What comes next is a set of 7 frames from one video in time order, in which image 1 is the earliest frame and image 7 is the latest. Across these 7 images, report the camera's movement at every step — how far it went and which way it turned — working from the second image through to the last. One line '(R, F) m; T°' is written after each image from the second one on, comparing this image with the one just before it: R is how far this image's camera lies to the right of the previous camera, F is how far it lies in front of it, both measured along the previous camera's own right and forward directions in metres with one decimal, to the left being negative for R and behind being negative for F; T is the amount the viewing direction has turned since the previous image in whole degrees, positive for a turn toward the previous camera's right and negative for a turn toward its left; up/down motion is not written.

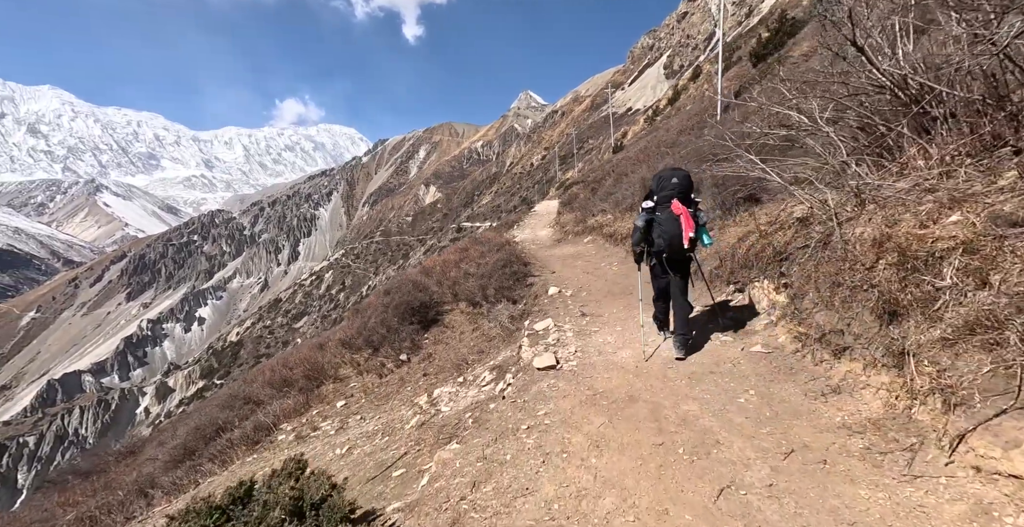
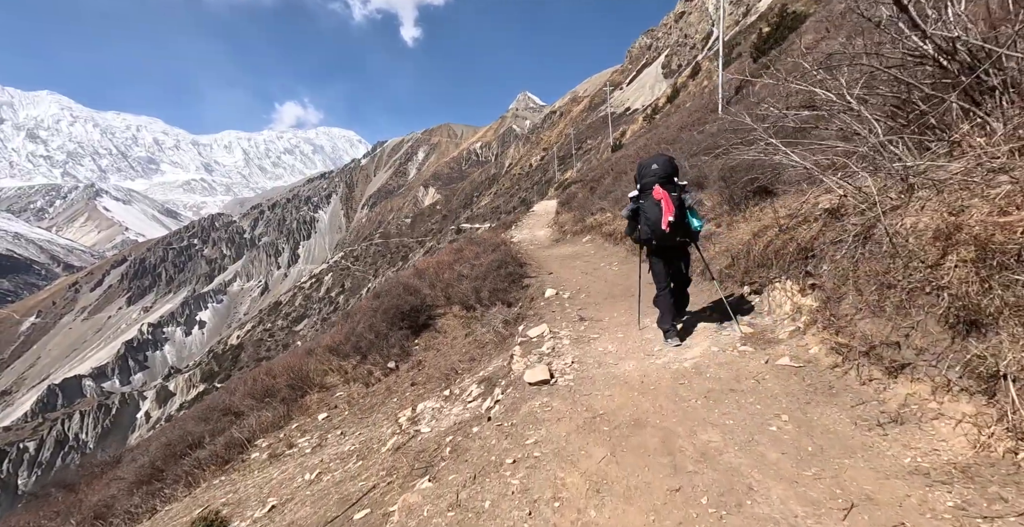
(+0.1, +0.7) m; 0°
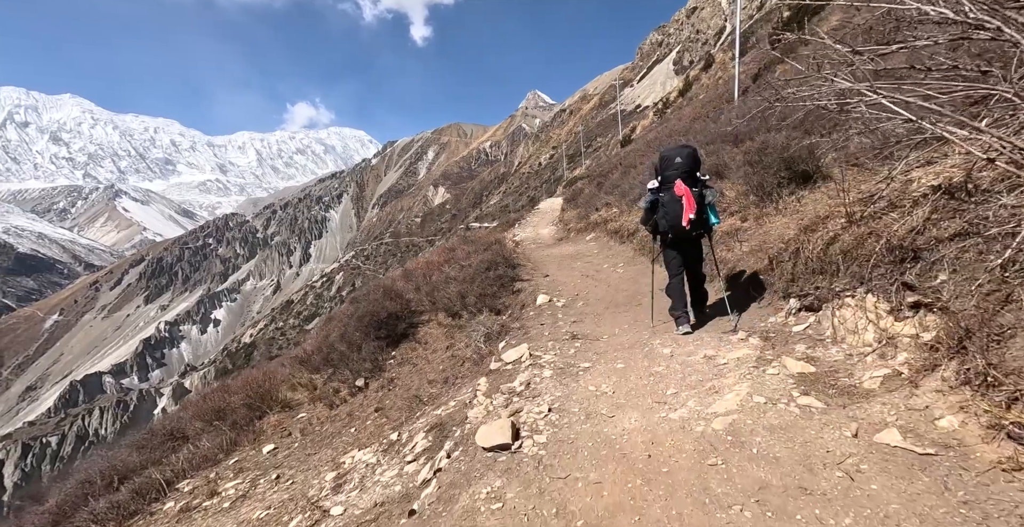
(+0.5, +1.6) m; -1°
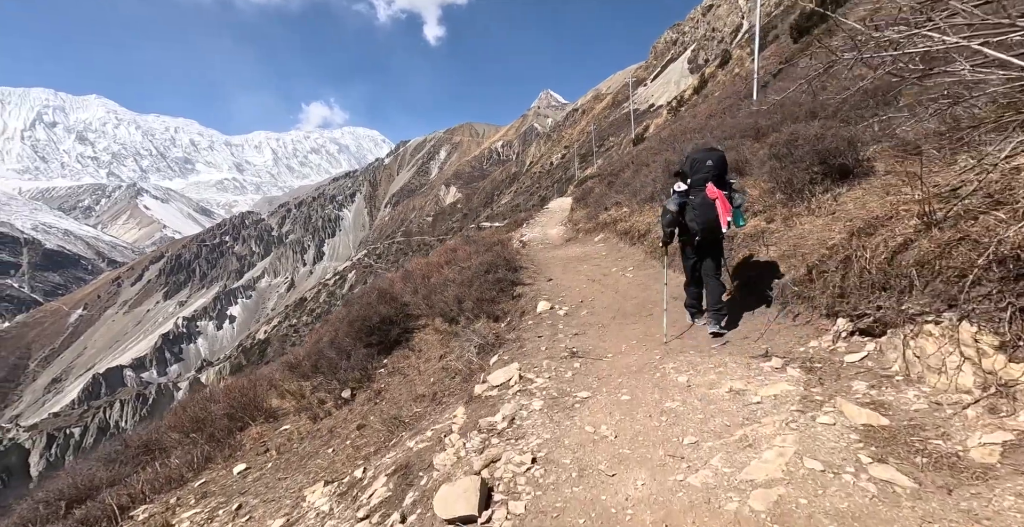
(+0.2, +0.8) m; -1°
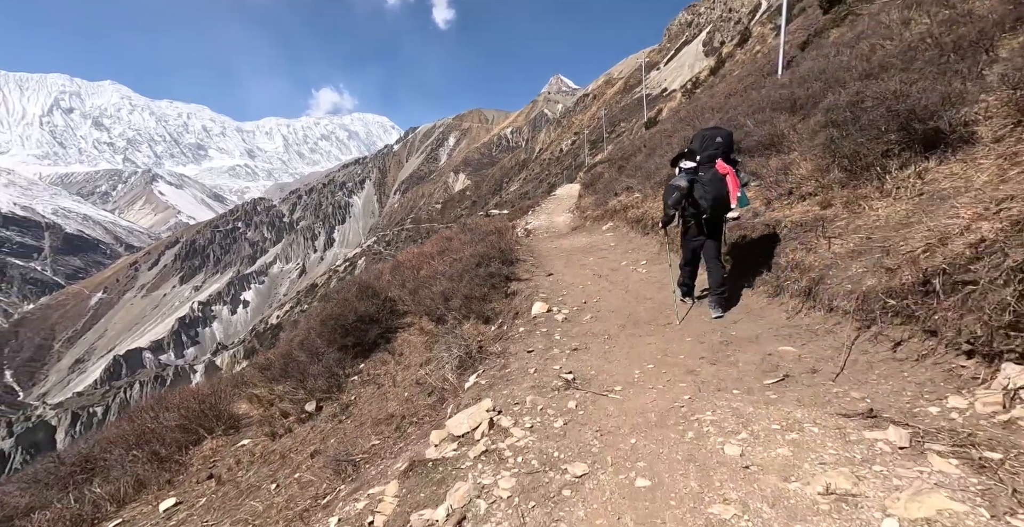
(+0.3, +1.4) m; -1°
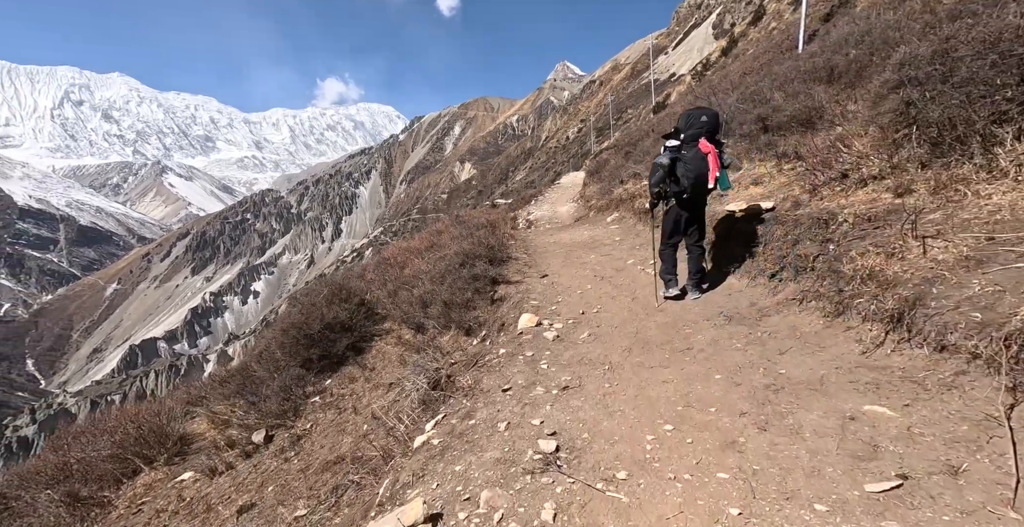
(+0.3, +1.4) m; -1°
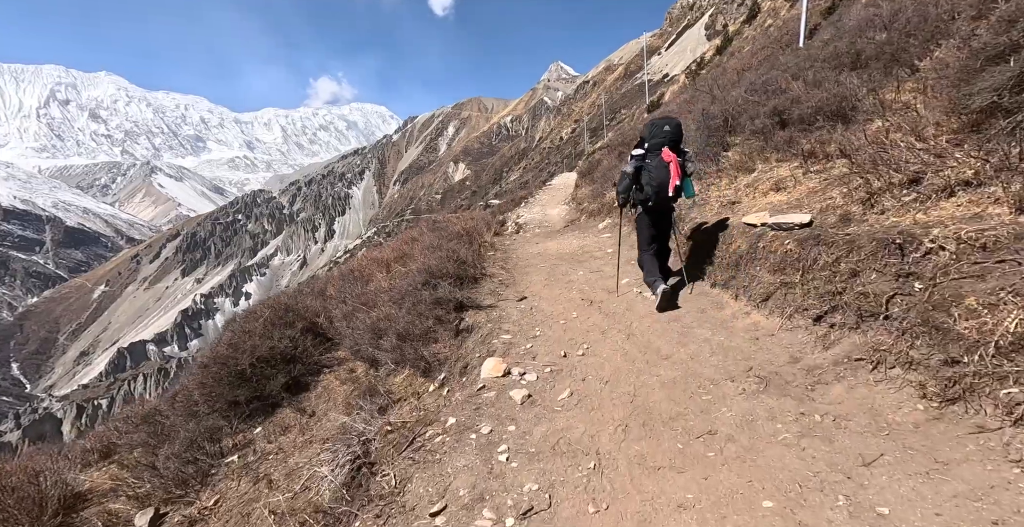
(+0.3, +1.5) m; +1°
